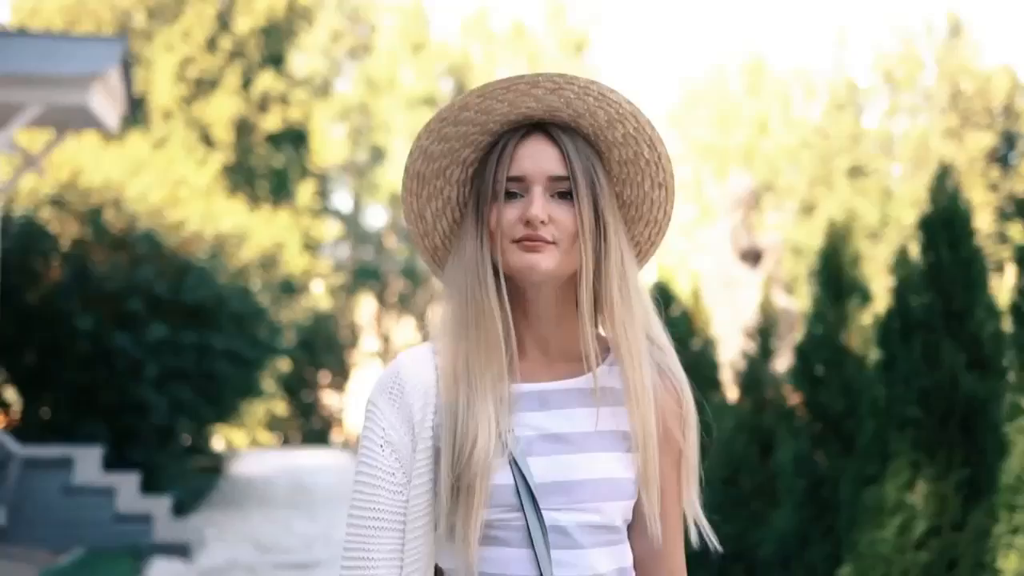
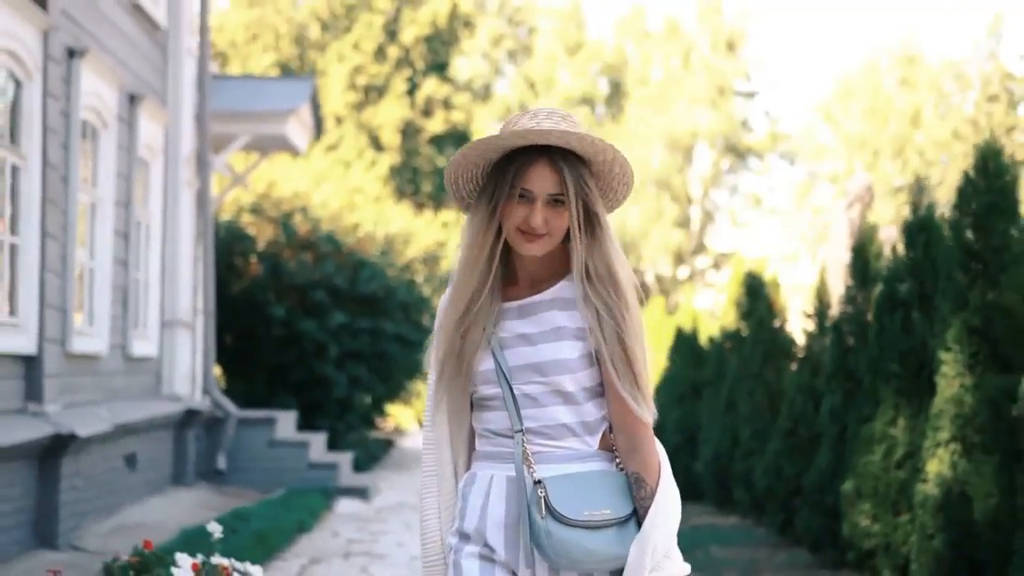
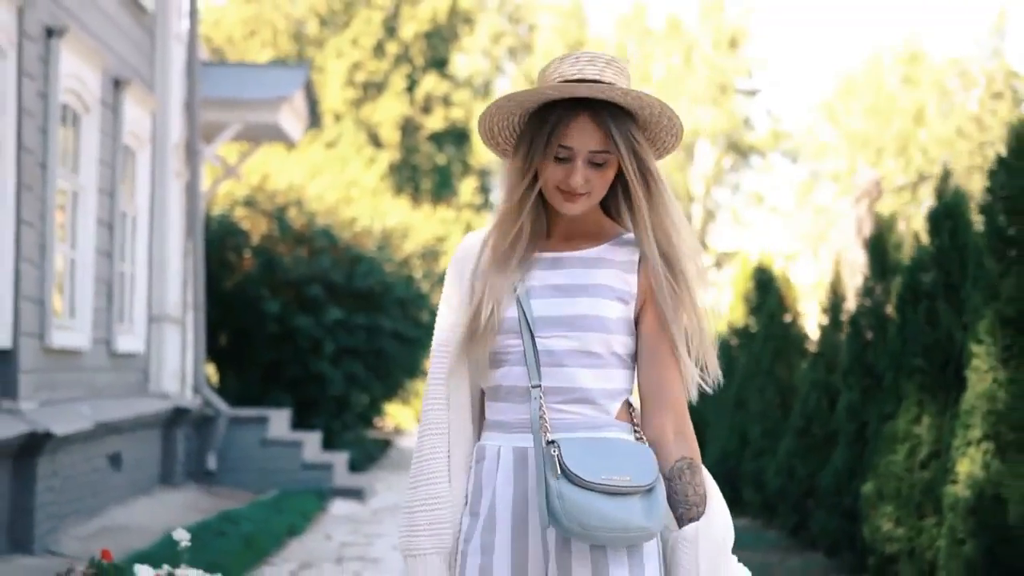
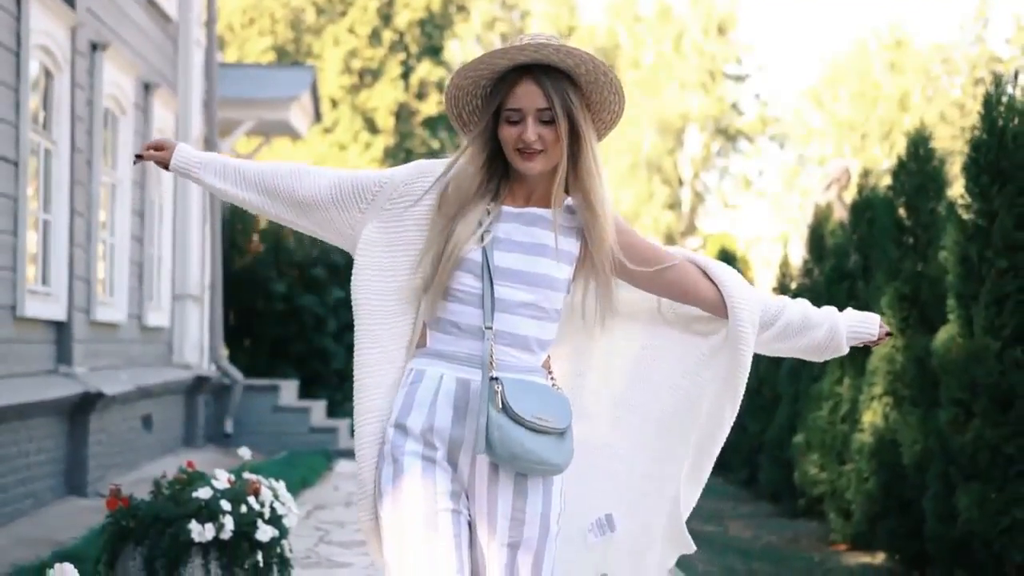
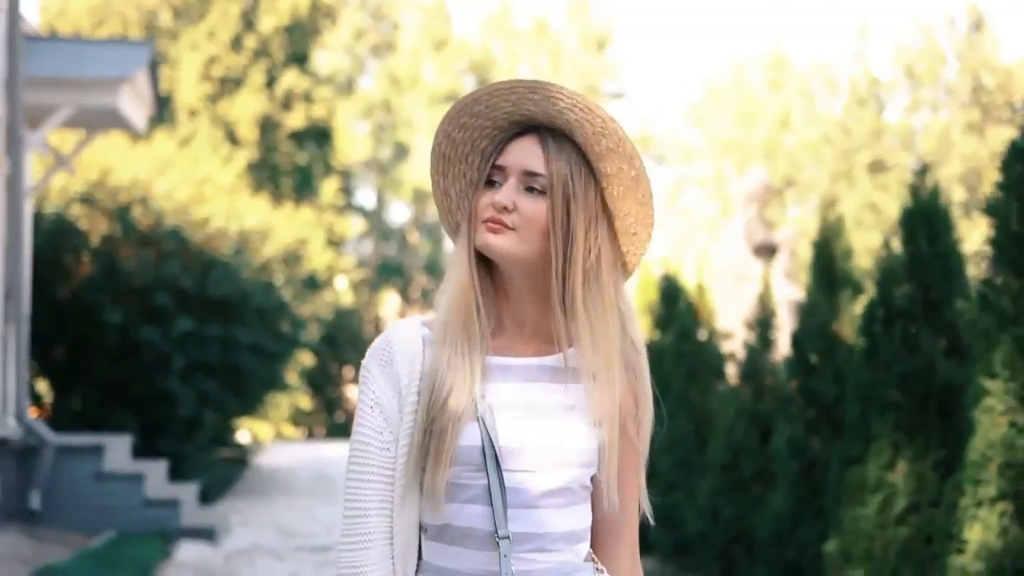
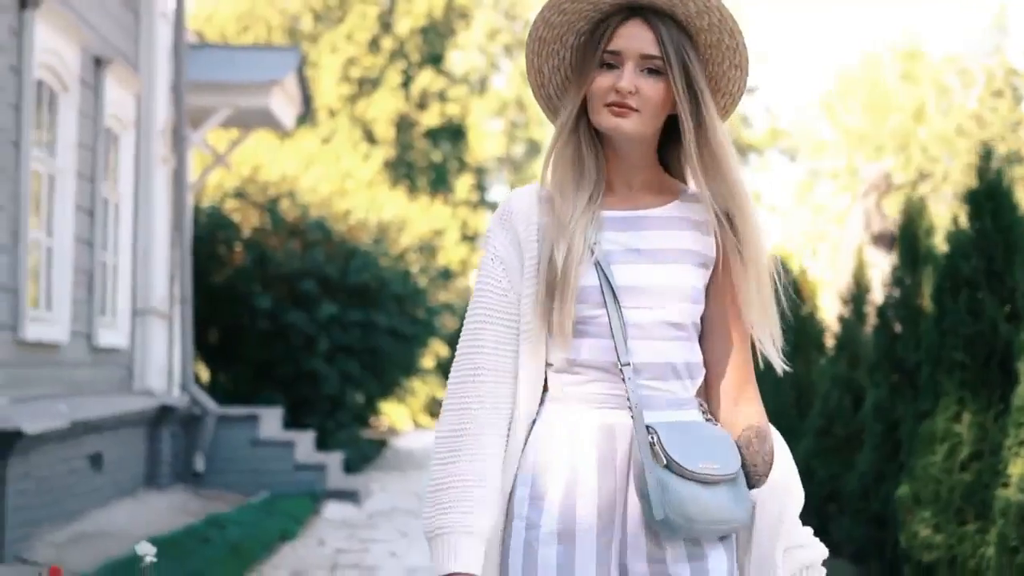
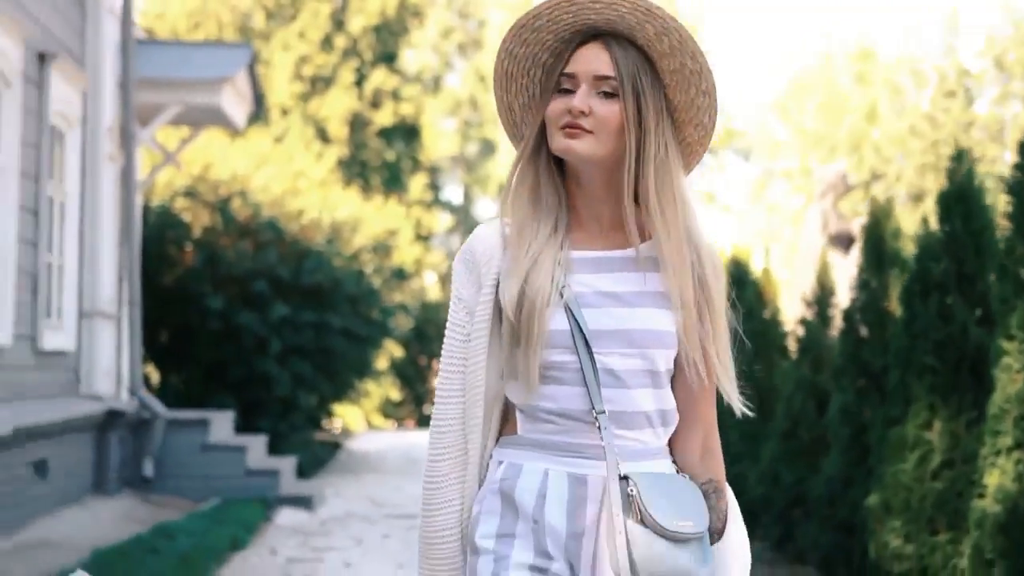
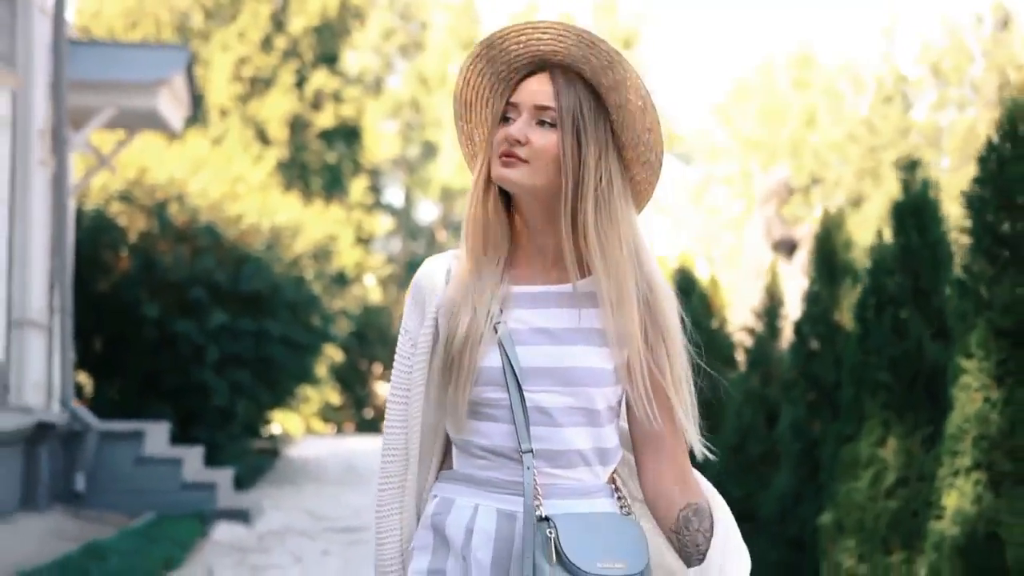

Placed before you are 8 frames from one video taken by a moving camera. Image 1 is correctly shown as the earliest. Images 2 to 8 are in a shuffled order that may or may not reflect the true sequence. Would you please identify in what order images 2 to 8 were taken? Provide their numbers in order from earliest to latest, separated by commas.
5, 8, 7, 6, 3, 2, 4
